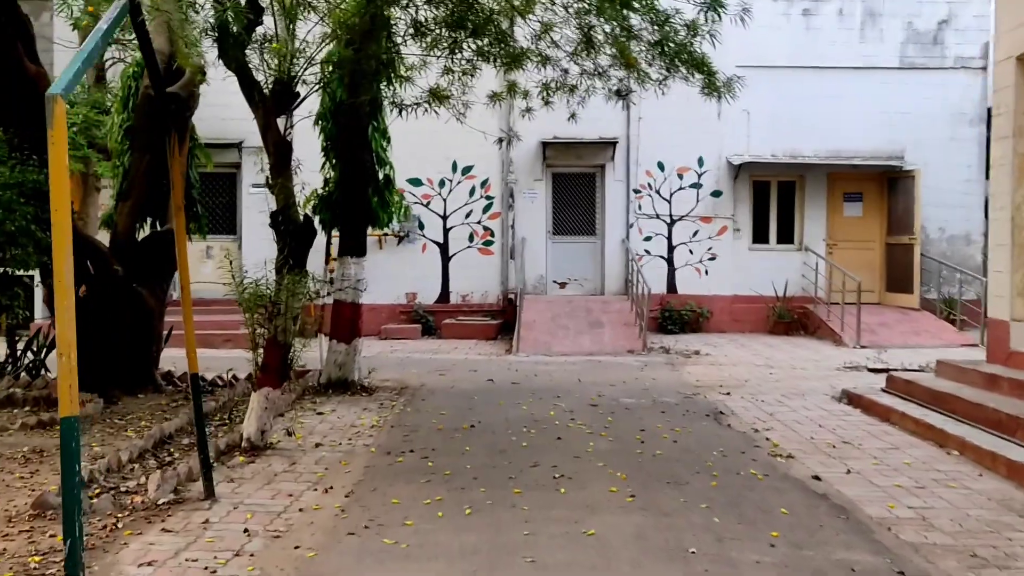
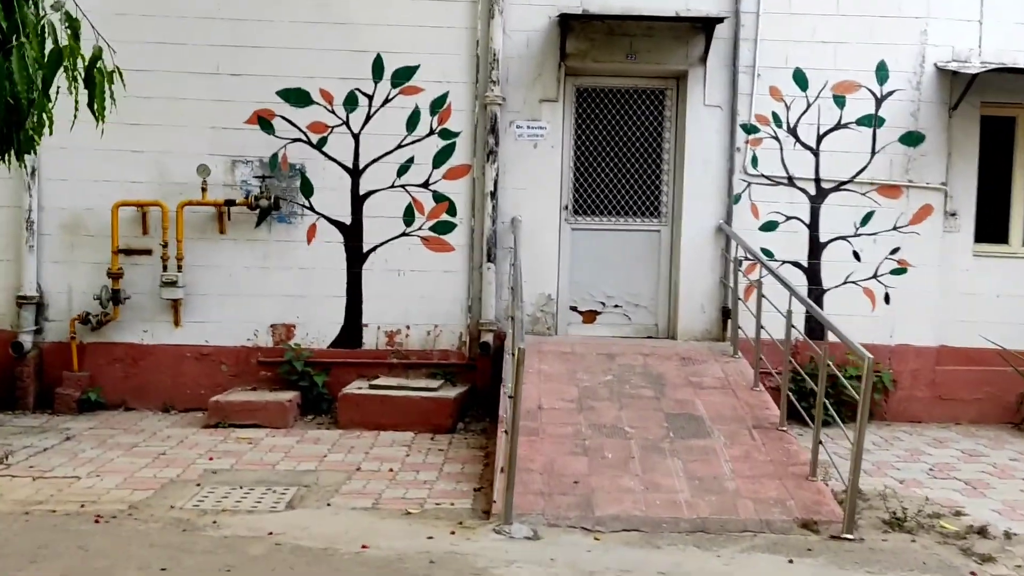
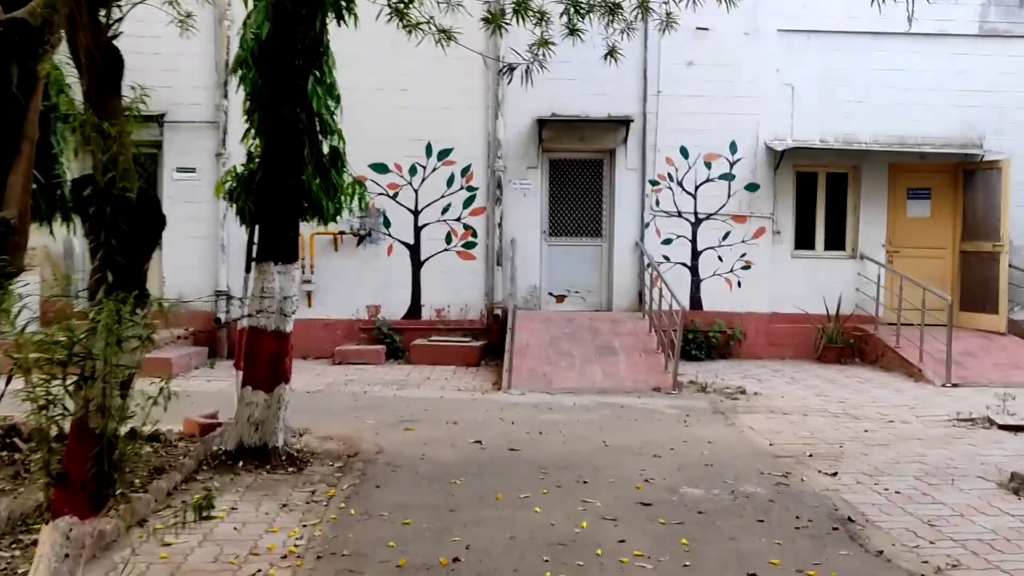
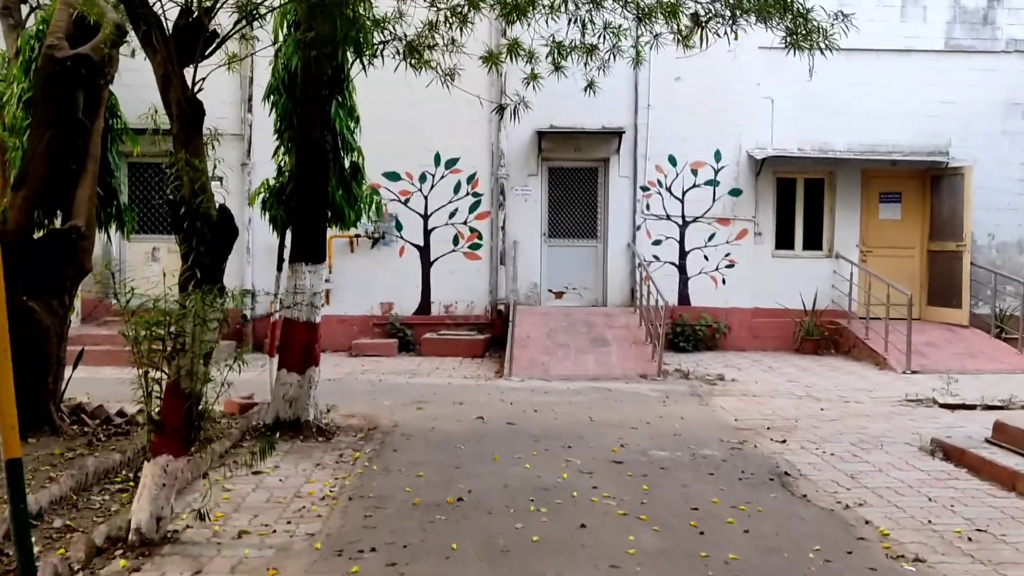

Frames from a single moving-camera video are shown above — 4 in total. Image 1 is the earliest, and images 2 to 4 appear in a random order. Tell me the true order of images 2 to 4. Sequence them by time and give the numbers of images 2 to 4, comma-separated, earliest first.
4, 3, 2
